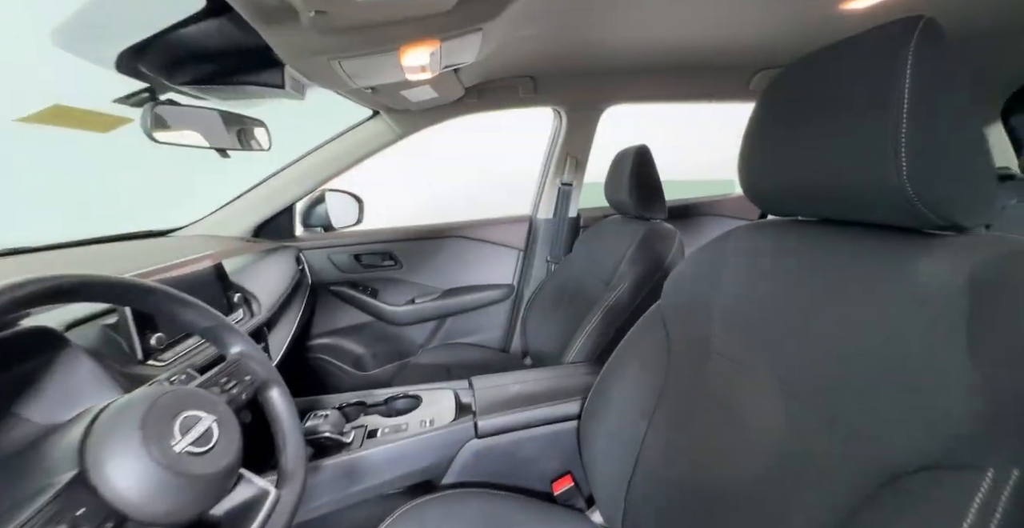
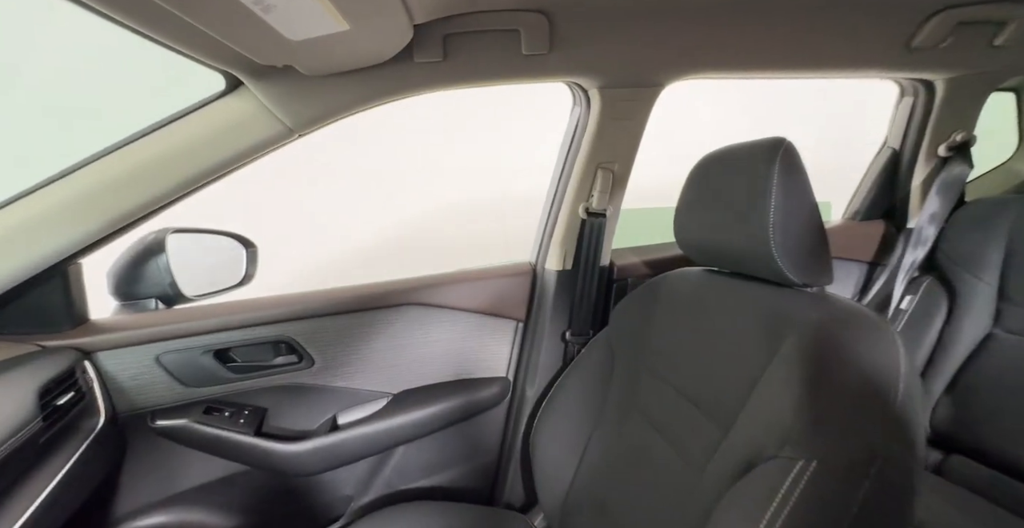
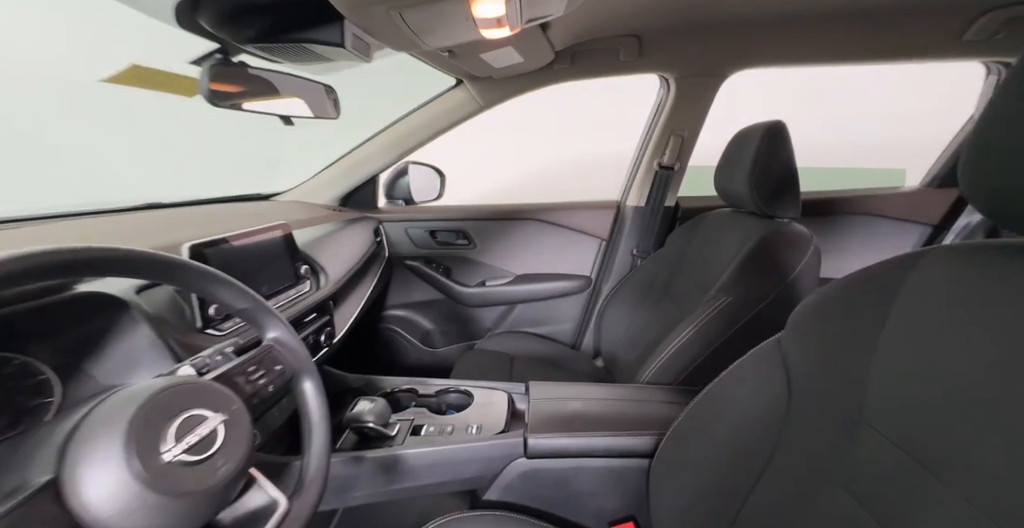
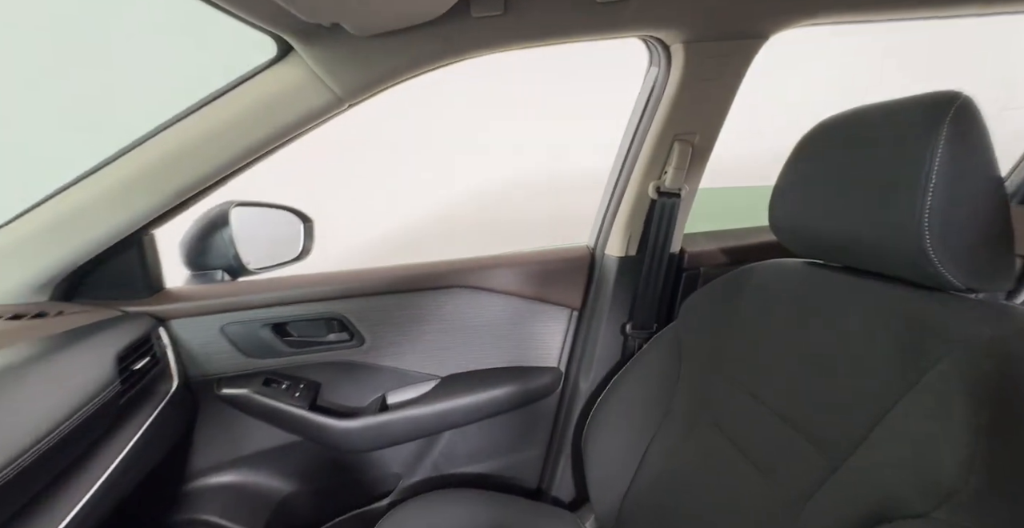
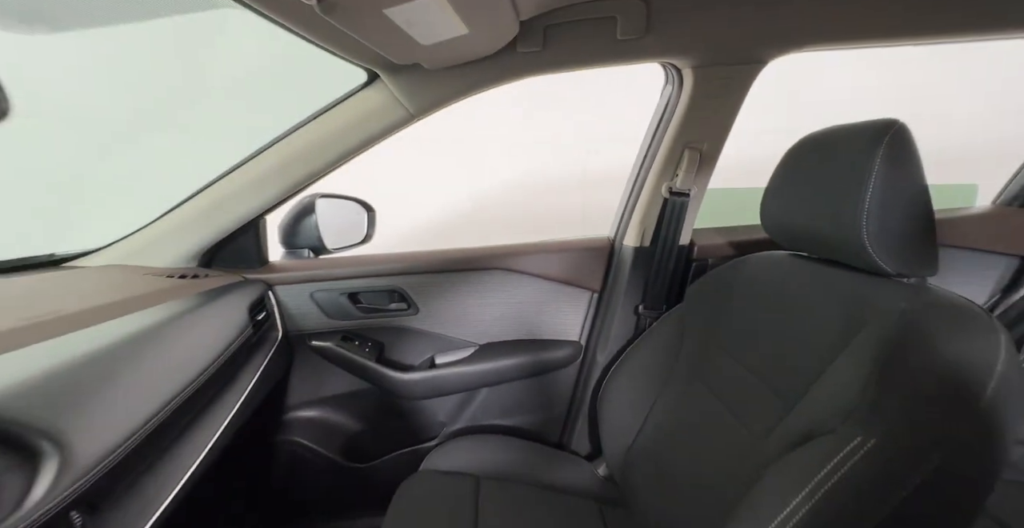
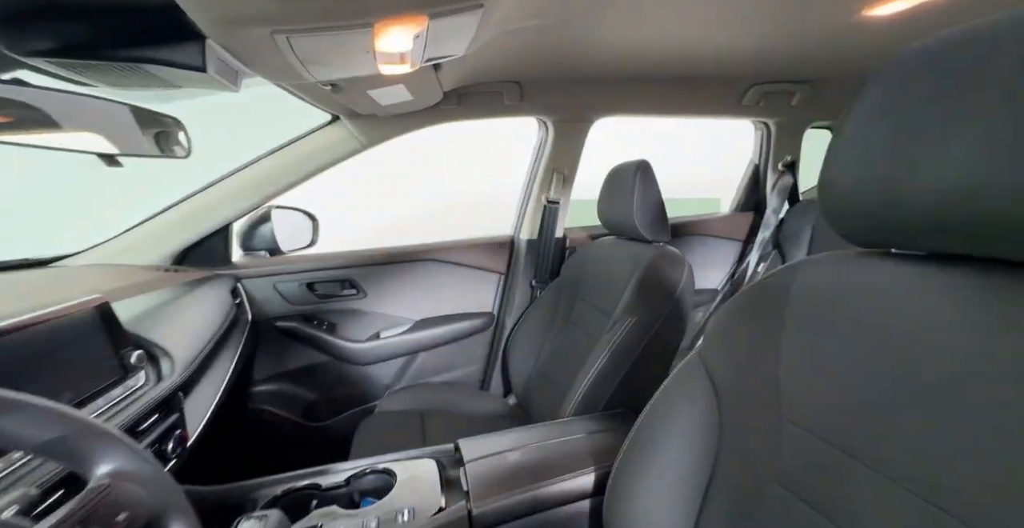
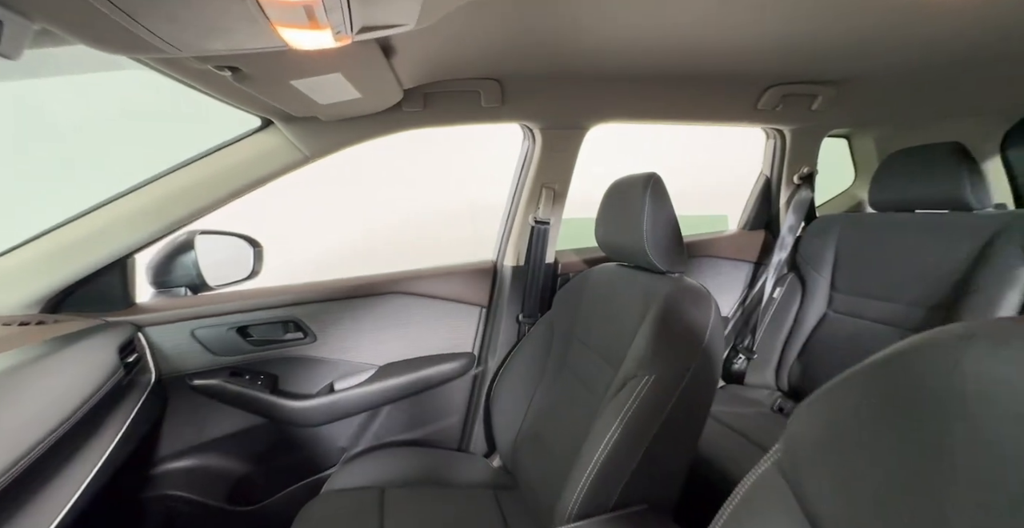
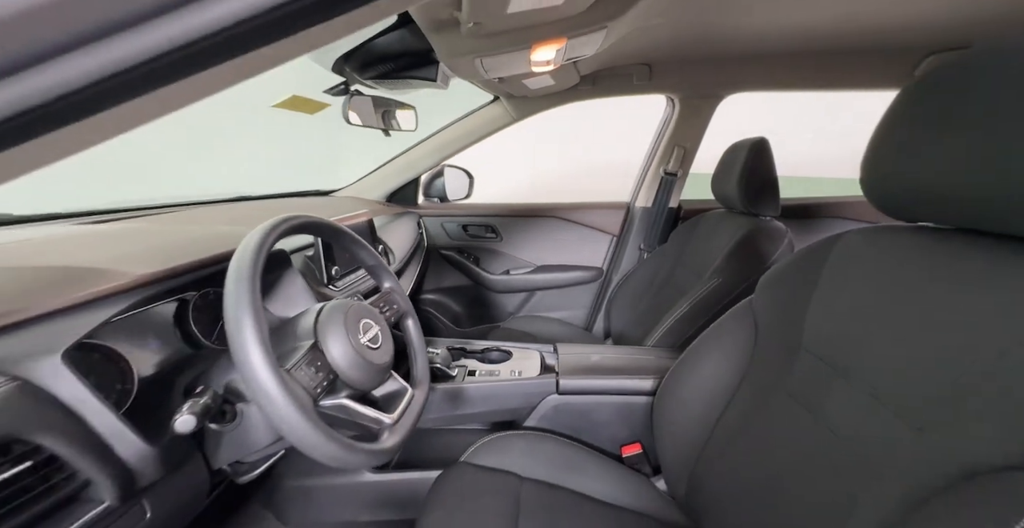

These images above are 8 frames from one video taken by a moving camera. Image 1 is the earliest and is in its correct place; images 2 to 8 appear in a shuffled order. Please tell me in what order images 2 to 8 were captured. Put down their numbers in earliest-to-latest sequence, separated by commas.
6, 7, 2, 4, 5, 3, 8
